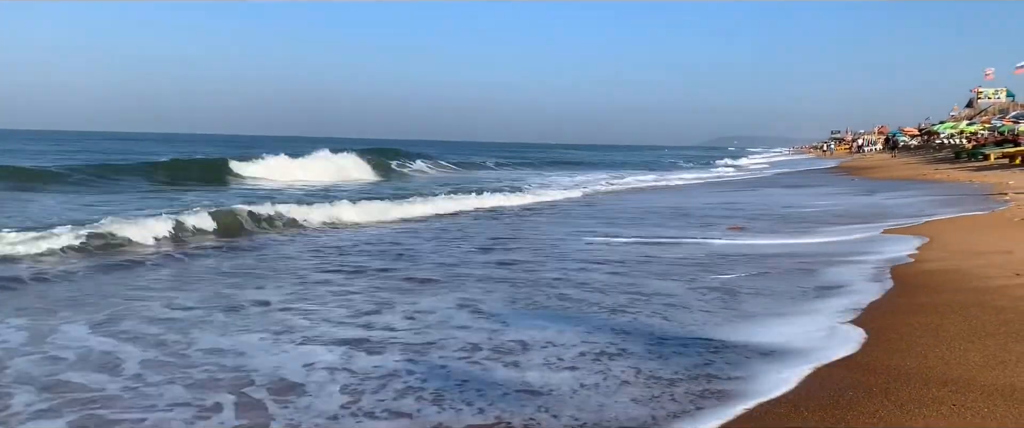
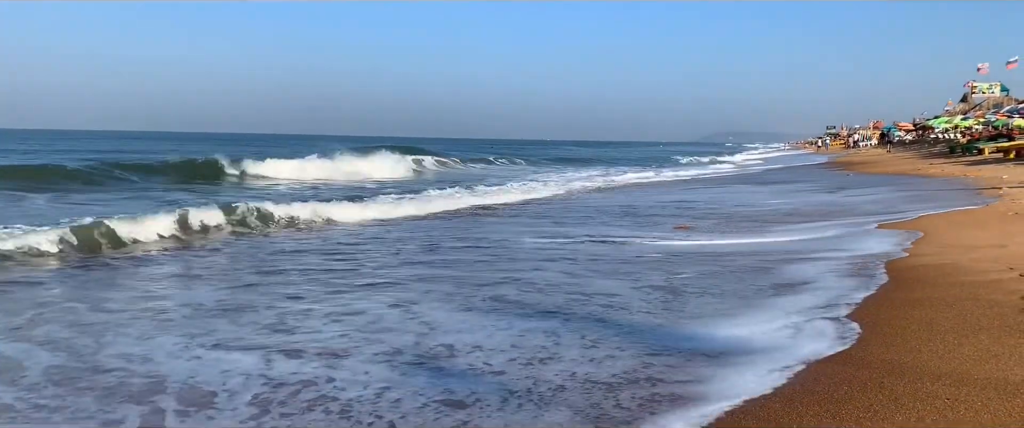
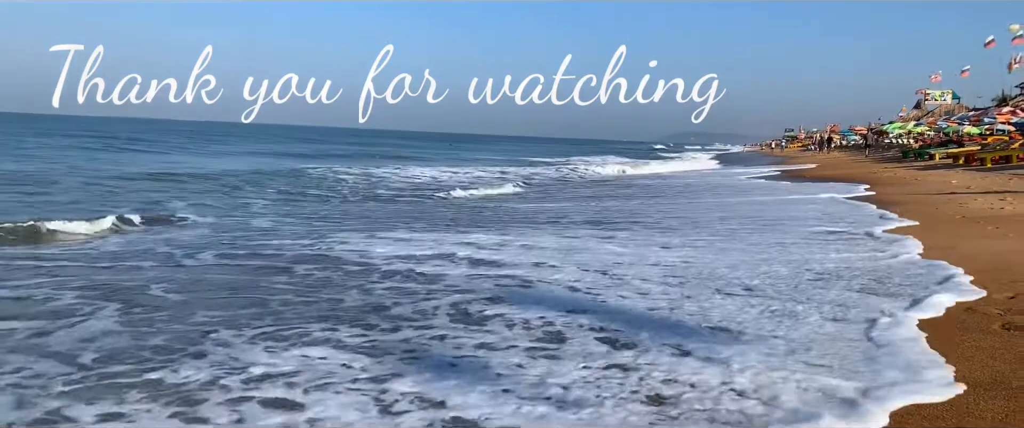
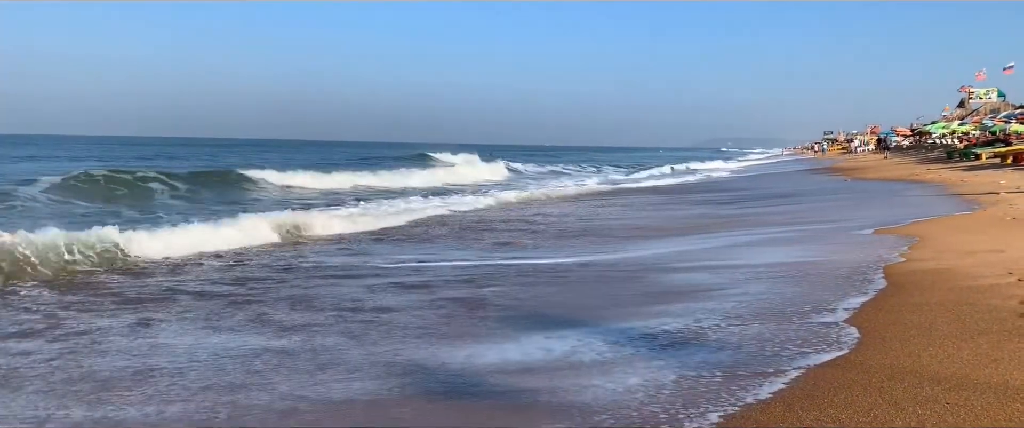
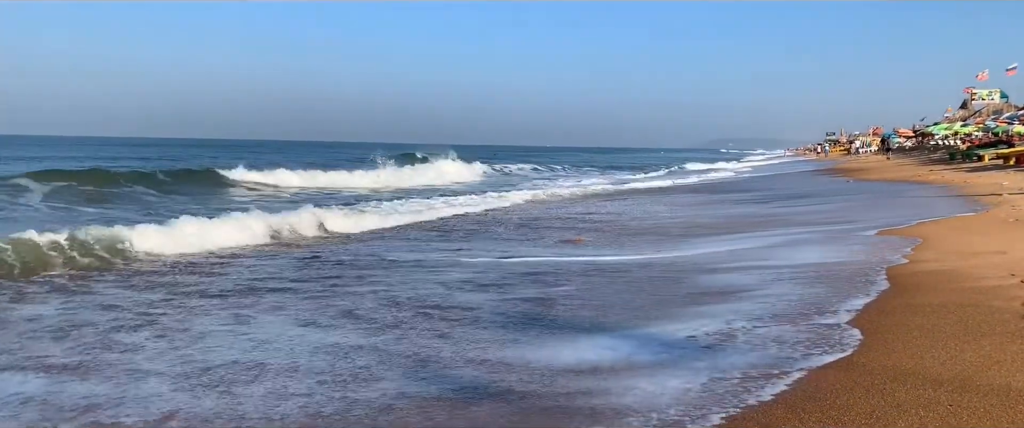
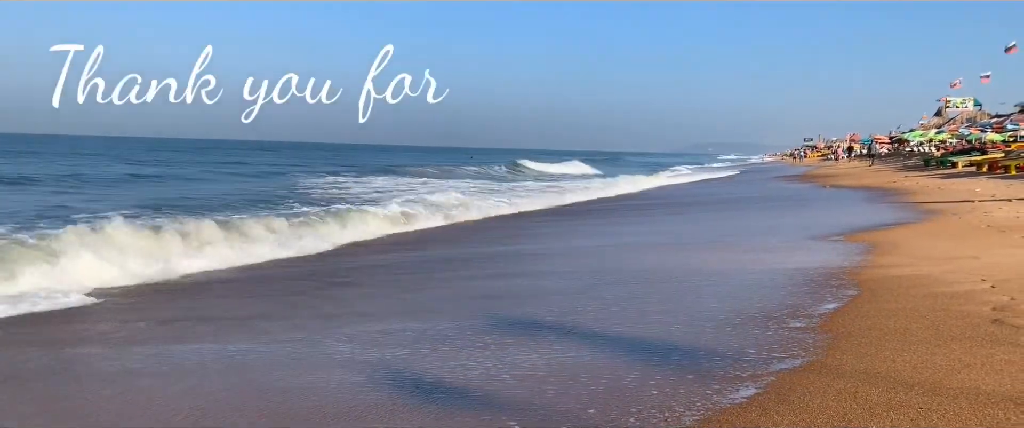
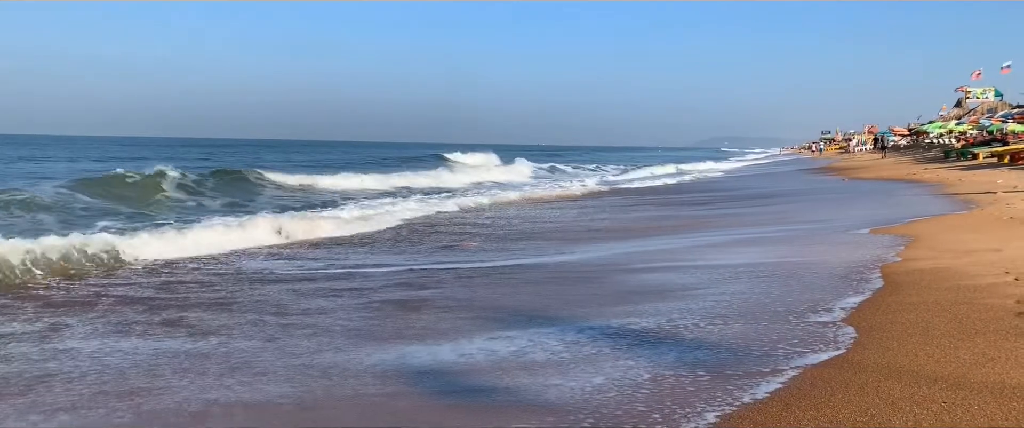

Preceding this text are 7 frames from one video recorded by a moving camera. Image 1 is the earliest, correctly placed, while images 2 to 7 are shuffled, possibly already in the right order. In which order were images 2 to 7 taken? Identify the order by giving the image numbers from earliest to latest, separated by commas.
2, 5, 4, 7, 6, 3
